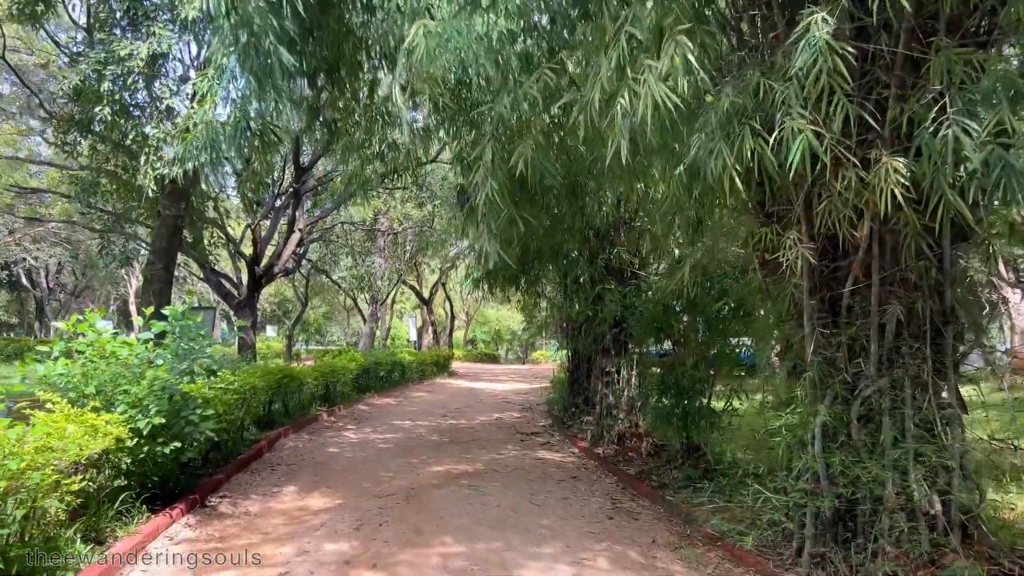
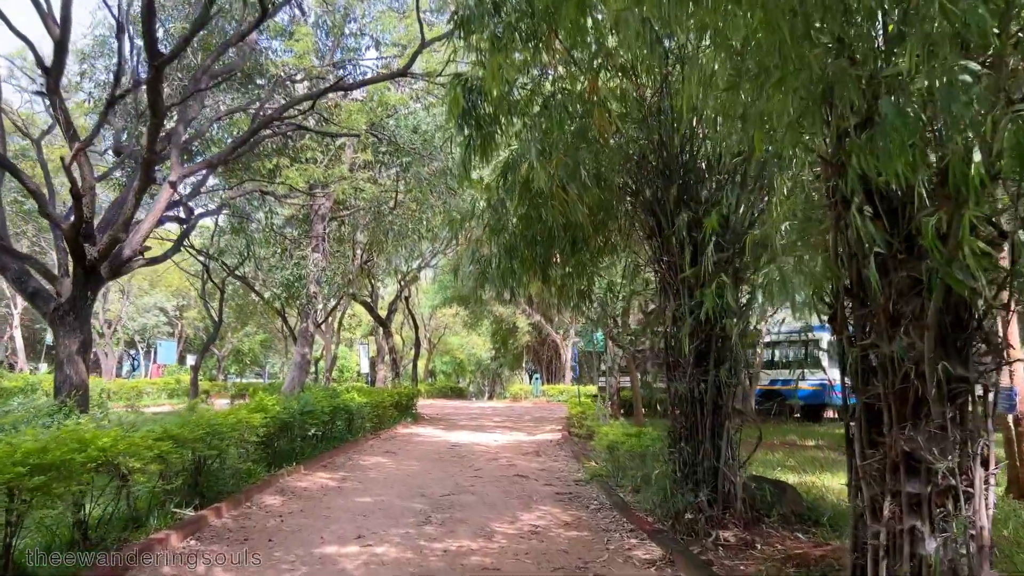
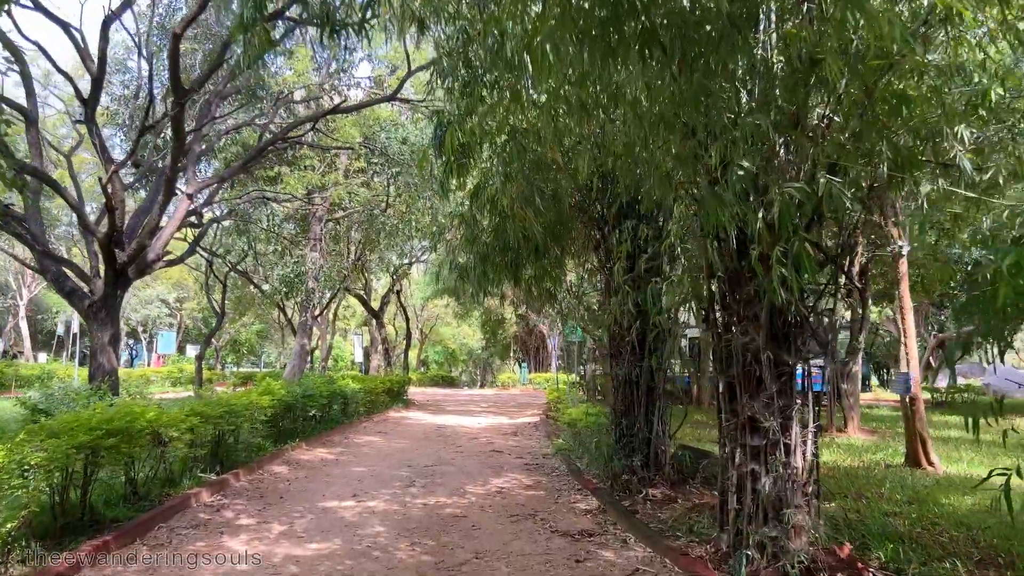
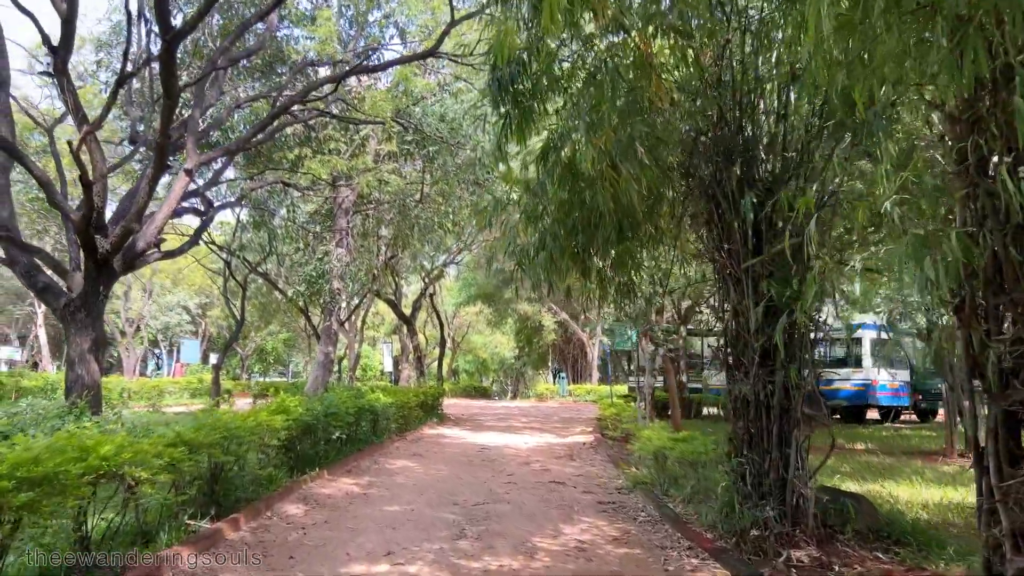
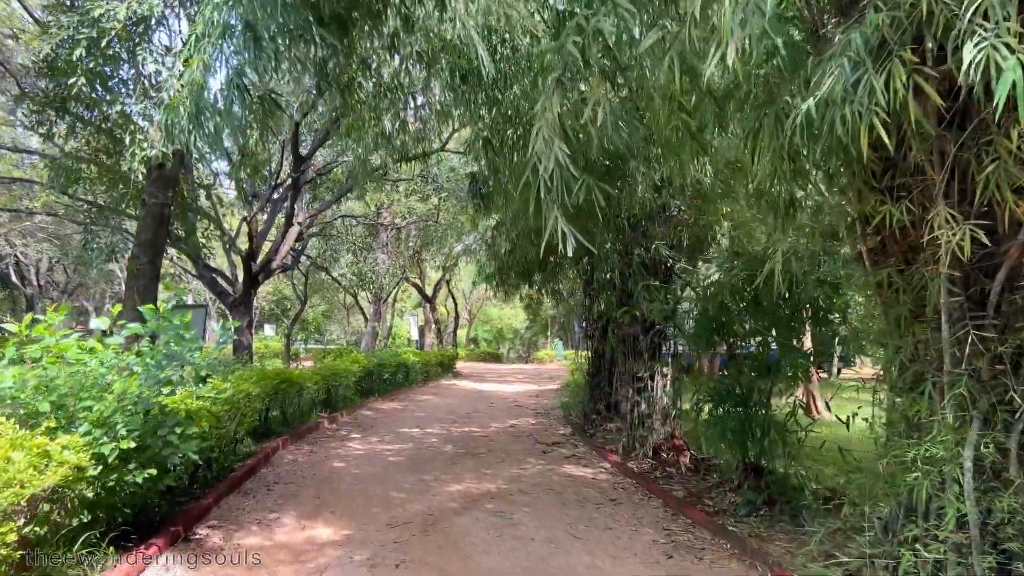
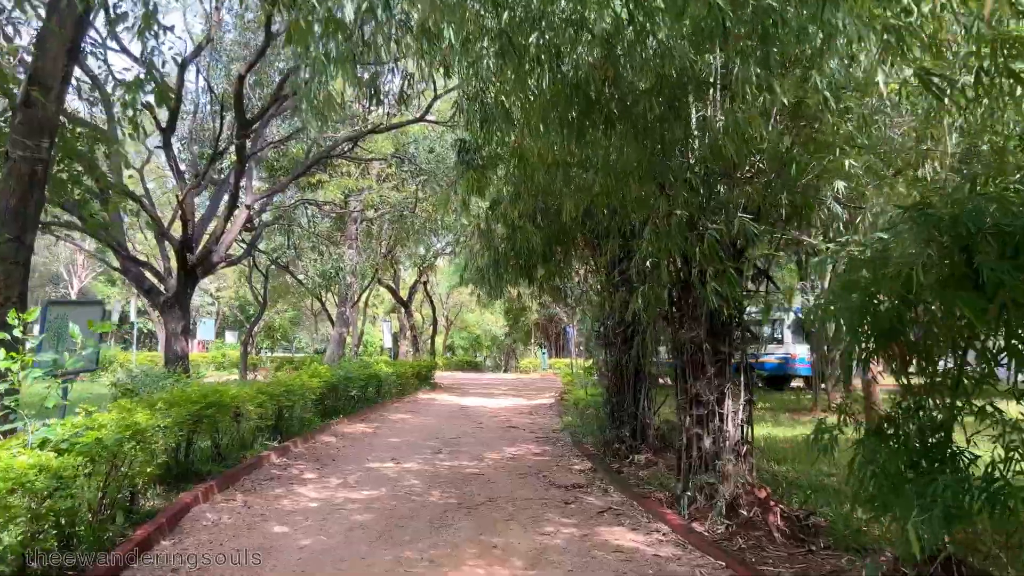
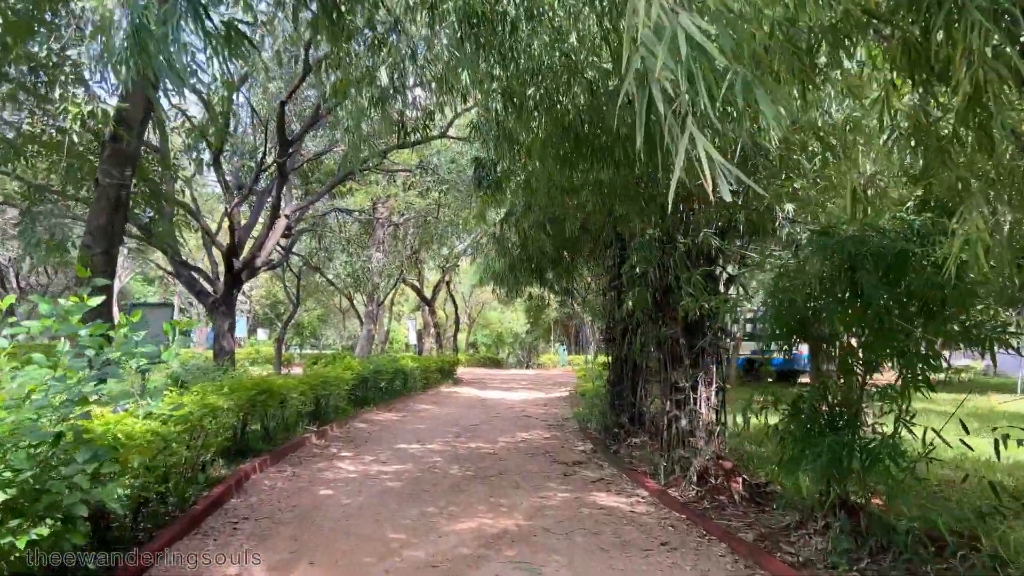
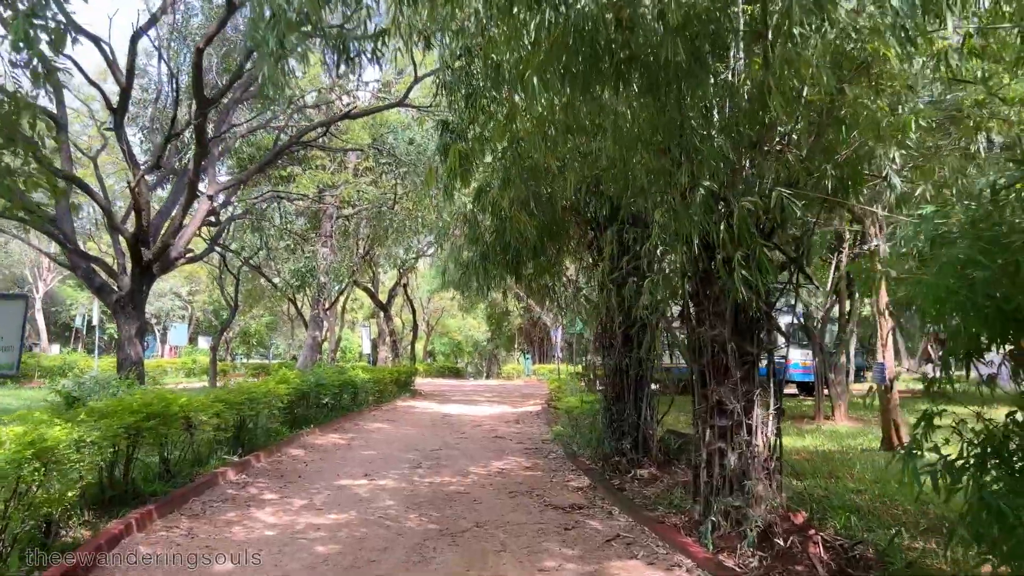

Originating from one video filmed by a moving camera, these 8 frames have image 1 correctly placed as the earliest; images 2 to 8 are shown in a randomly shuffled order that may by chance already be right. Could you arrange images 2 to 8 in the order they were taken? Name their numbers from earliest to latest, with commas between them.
5, 7, 6, 8, 3, 2, 4
